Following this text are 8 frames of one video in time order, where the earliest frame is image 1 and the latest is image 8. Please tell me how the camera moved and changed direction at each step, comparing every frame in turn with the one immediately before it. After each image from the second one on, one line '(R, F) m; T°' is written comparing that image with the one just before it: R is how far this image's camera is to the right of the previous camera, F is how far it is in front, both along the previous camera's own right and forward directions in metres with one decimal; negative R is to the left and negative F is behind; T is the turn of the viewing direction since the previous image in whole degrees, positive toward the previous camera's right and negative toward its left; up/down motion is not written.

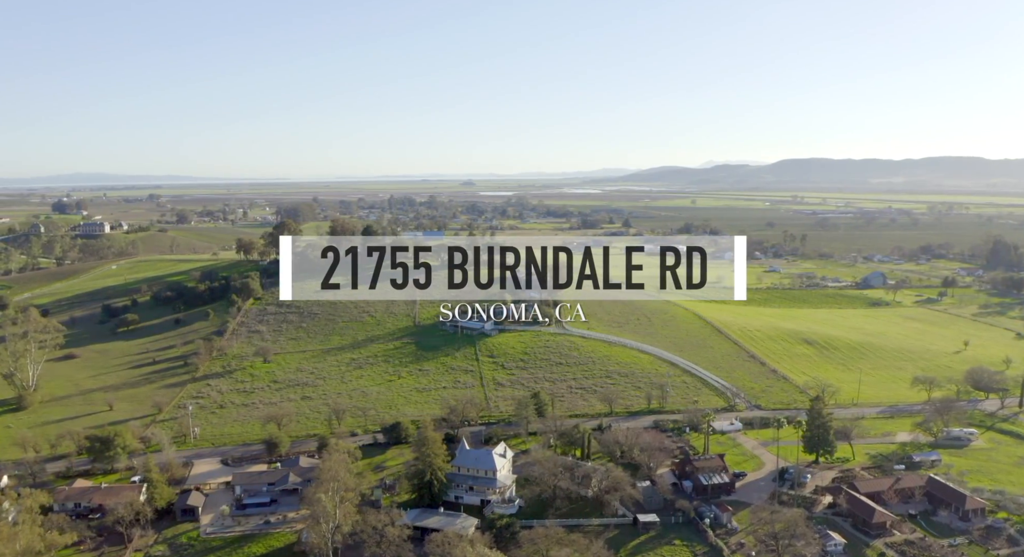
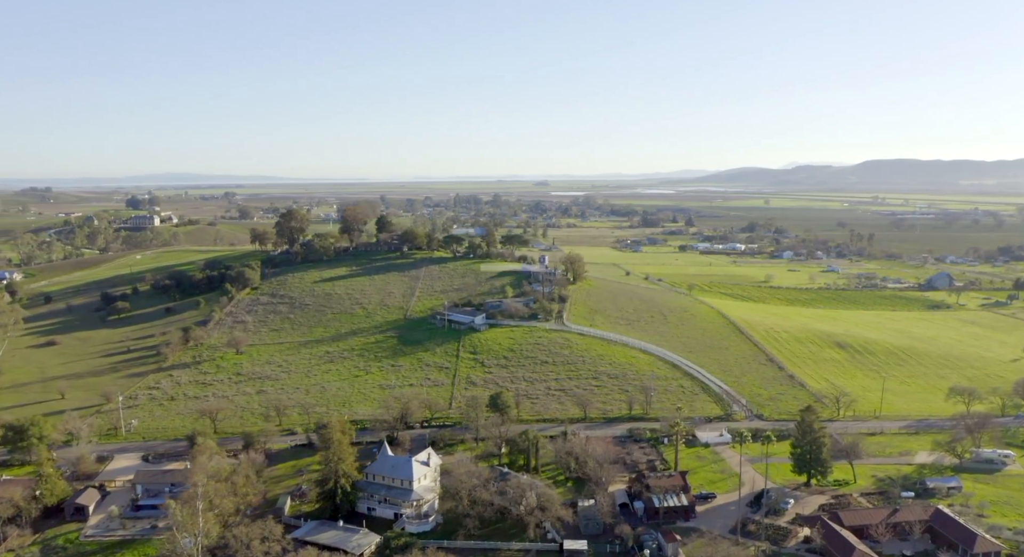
(+7.4, +5.9) m; -5°
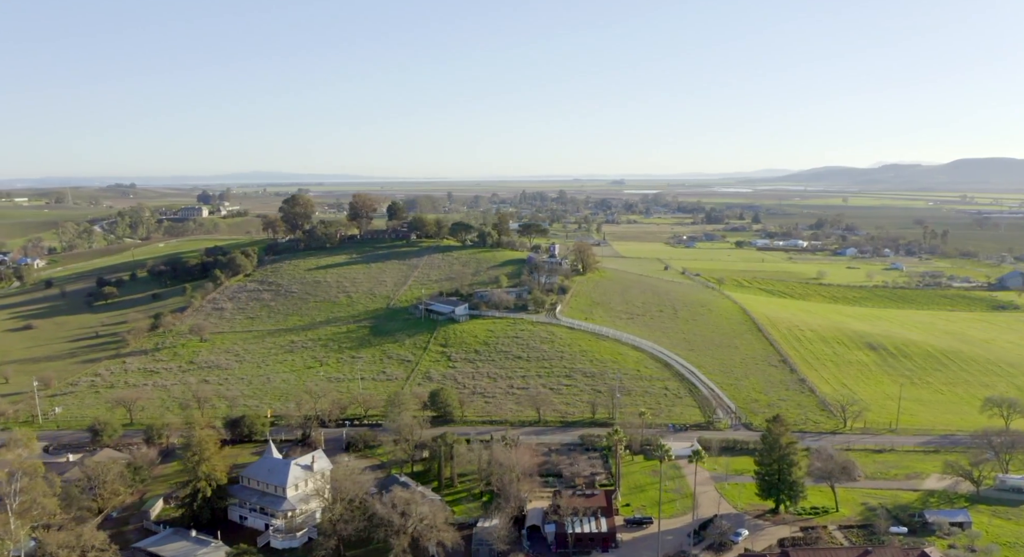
(+7.6, +6.2) m; -5°
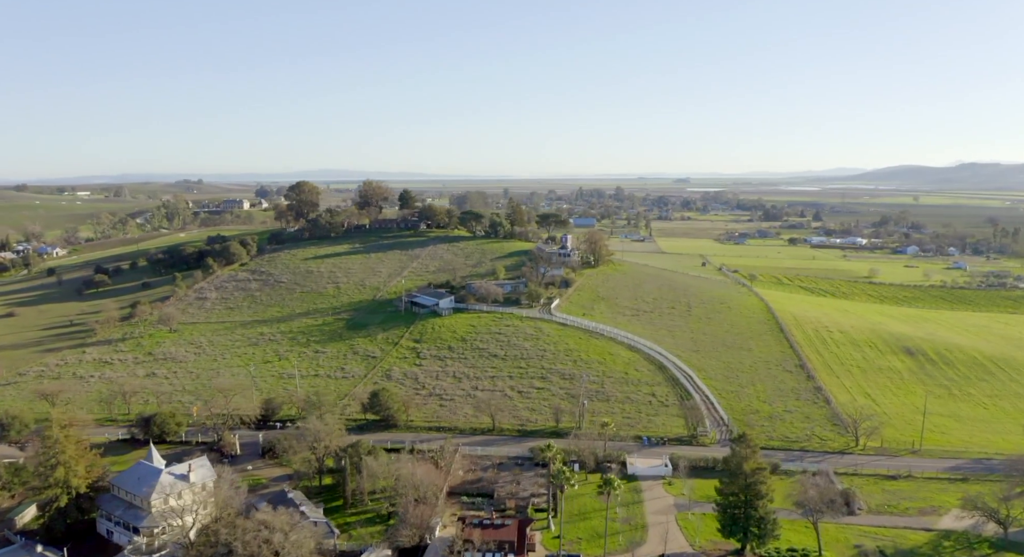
(+5.8, +5.7) m; -4°
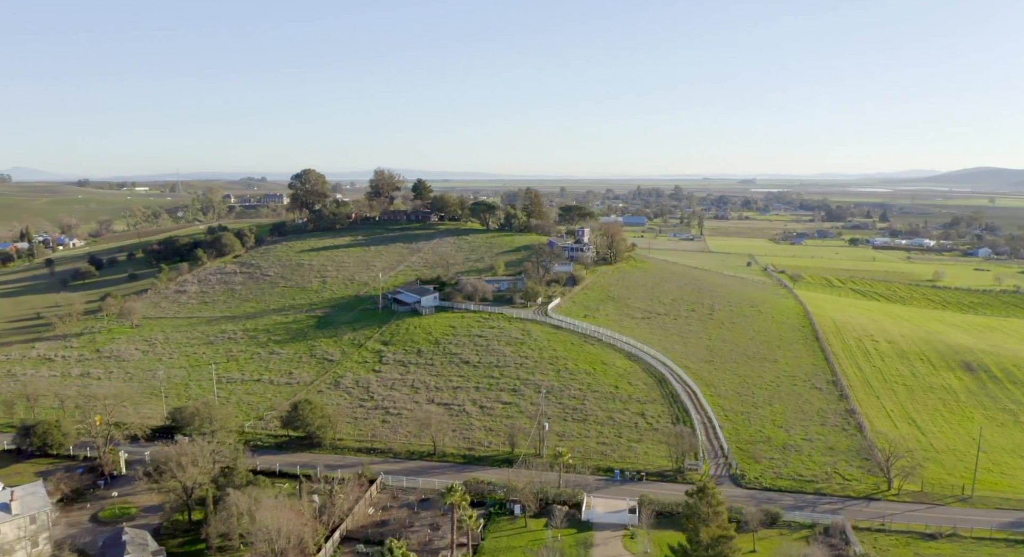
(+5.0, +7.1) m; -4°
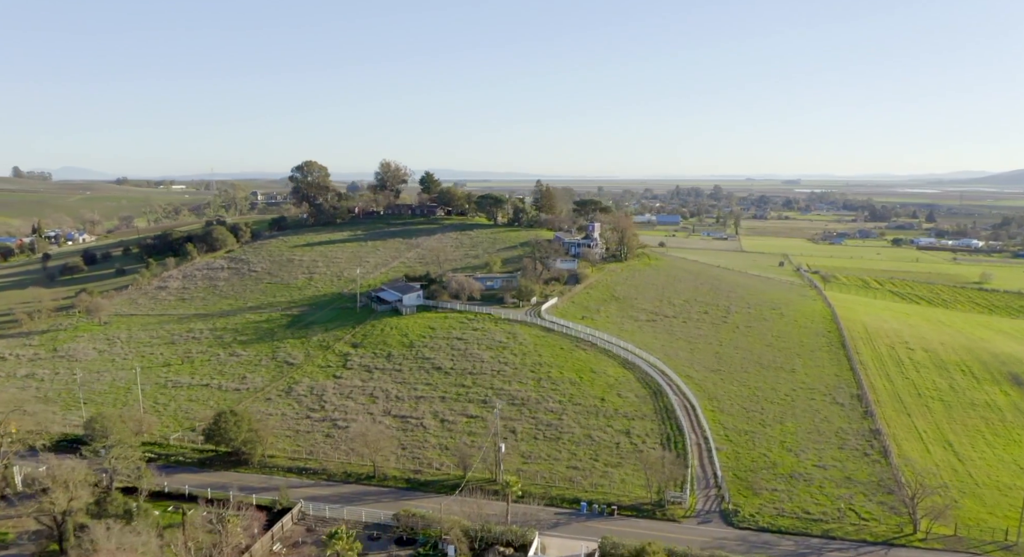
(+3.3, +4.9) m; -3°
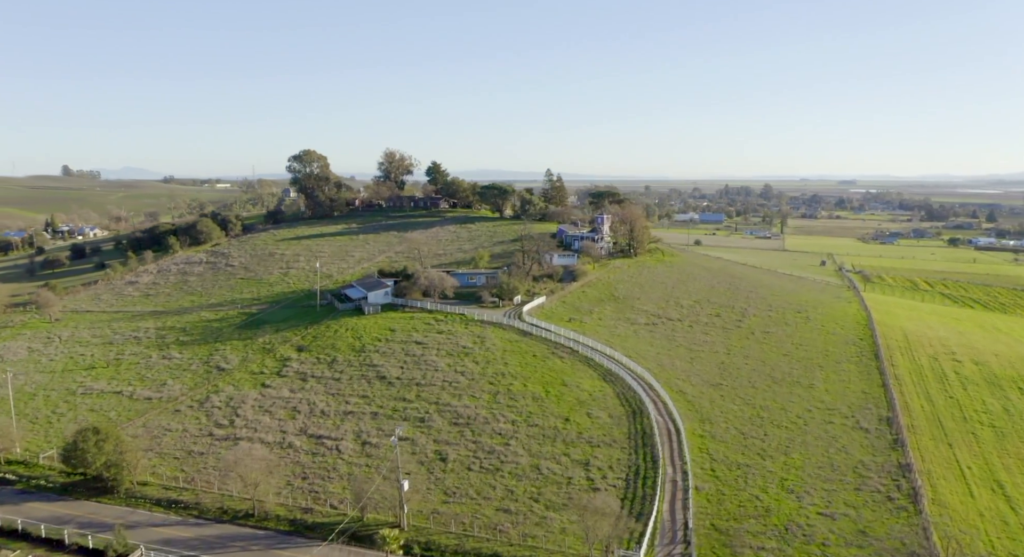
(+4.2, +6.0) m; -4°
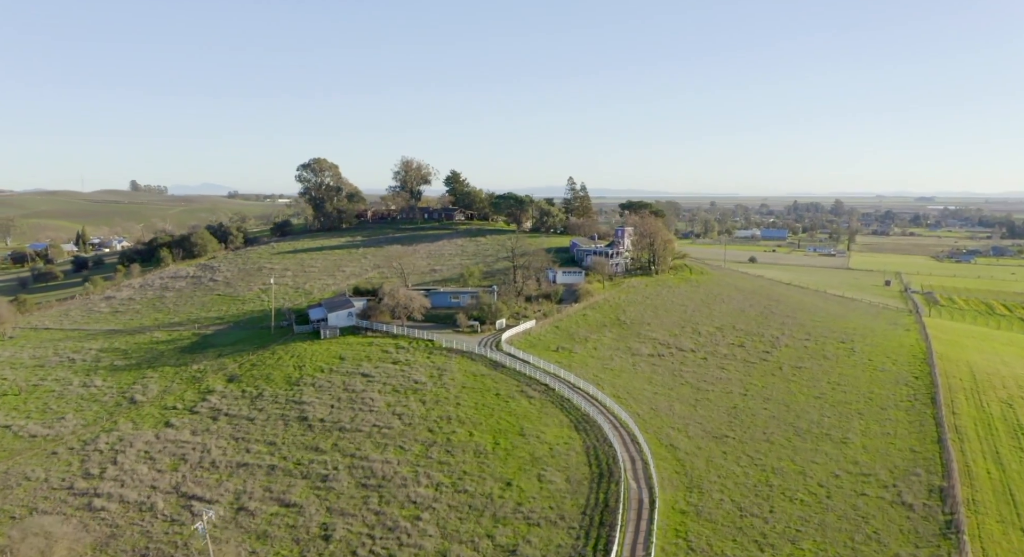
(+4.4, +6.4) m; -5°
